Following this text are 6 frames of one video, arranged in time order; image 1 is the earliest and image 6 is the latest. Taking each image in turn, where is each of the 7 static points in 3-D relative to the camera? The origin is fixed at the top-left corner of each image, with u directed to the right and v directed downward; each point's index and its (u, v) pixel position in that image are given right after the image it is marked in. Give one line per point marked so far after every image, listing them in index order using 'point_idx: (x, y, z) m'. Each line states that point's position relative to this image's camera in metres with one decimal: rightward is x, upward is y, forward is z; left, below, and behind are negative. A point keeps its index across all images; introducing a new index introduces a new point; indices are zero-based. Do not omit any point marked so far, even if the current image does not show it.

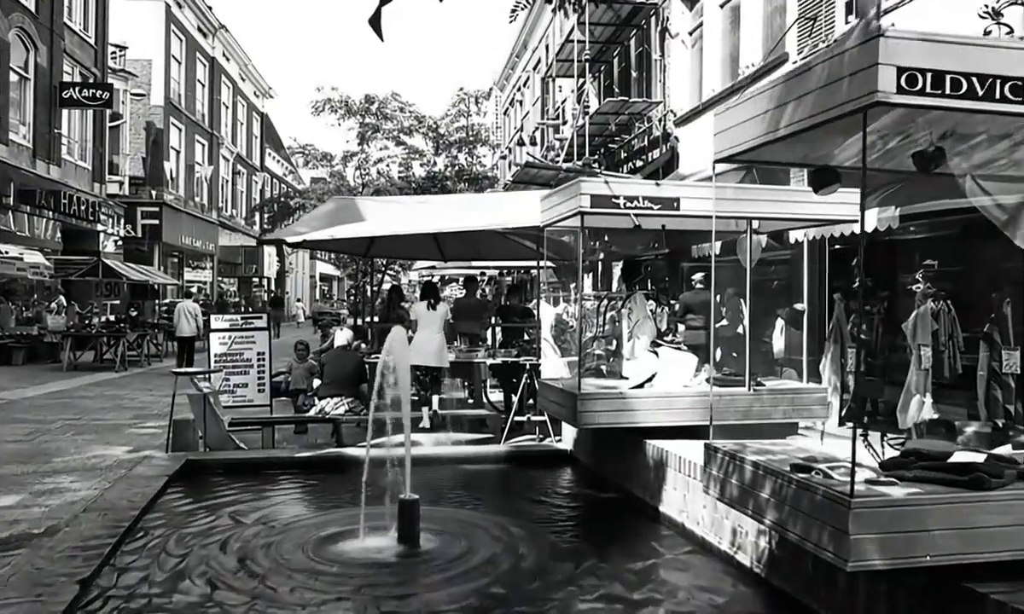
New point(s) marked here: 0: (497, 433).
0: (-0.2, -1.5, +10.2) m
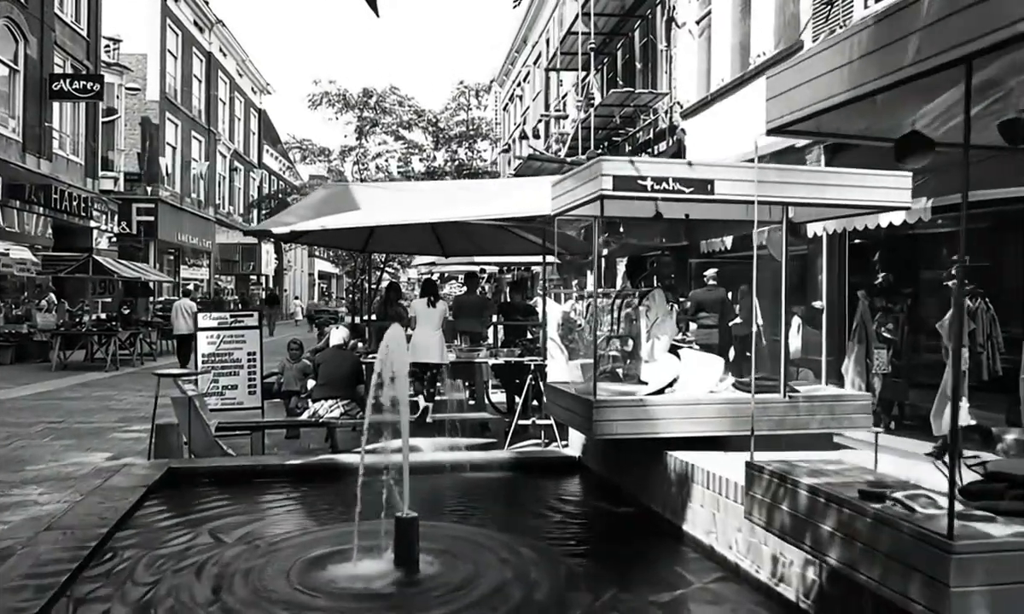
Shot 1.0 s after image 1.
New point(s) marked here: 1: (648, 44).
0: (-0.1, -1.4, +9.7) m
1: (+3.0, +5.8, +19.6) m
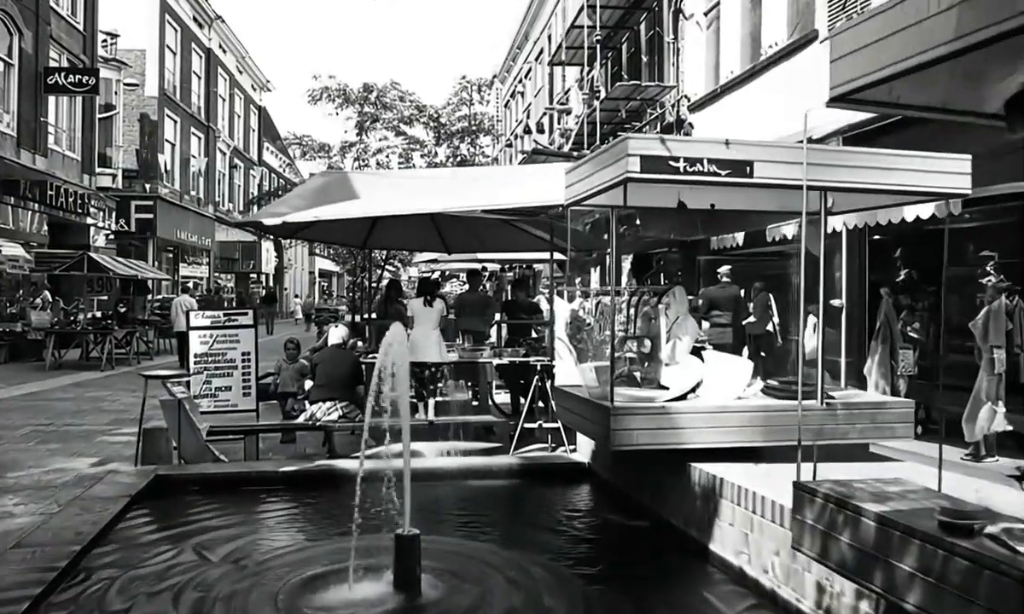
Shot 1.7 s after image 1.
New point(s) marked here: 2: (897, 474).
0: (-0.1, -1.4, +9.3) m
1: (+3.1, +5.9, +19.2) m
2: (+1.9, -0.9, +4.4) m
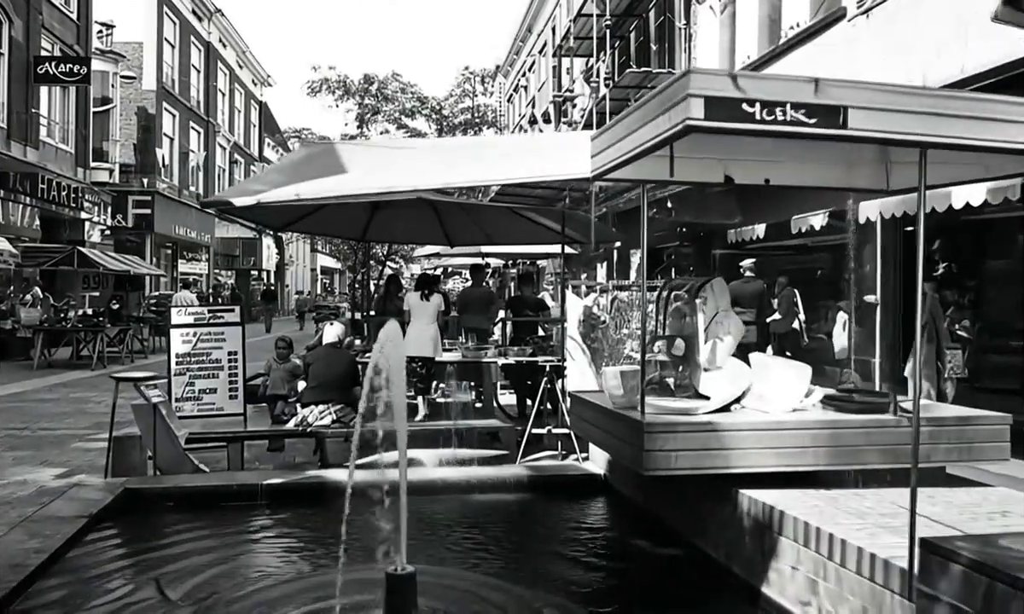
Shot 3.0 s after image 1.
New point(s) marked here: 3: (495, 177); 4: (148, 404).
0: (0.0, -1.4, +8.6) m
1: (+3.2, +5.9, +18.5) m
2: (+2.0, -0.8, +3.7) m
3: (-0.1, +0.8, +5.9) m
4: (-2.8, -0.8, +6.9) m
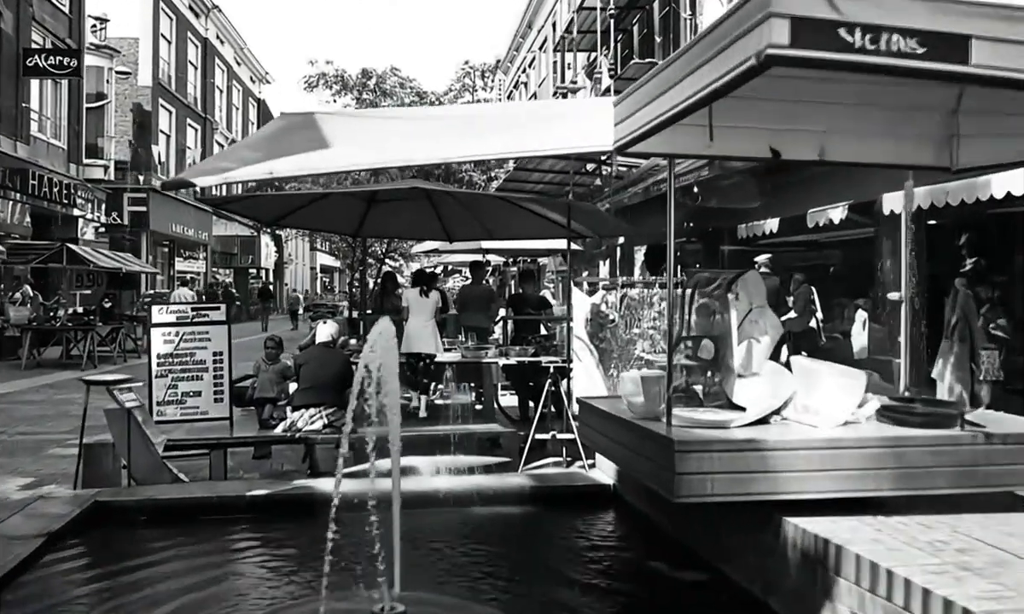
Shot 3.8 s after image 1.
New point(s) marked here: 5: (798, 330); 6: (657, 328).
0: (0.0, -1.4, +8.1) m
1: (+3.2, +5.9, +17.9) m
2: (+2.0, -0.8, +3.2) m
3: (-0.1, +0.8, +5.4) m
4: (-2.8, -0.7, +6.4) m
5: (+3.0, -0.2, +9.4) m
6: (+1.4, -0.2, +8.6) m
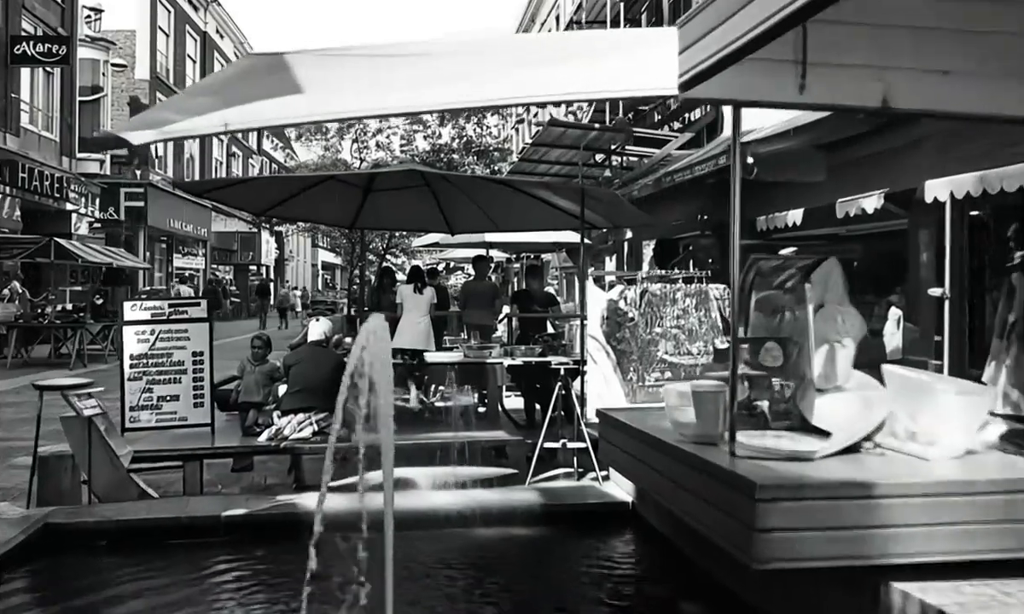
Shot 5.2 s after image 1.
0: (+0.1, -1.3, +7.4) m
1: (+3.3, +6.0, +17.2) m
2: (+2.1, -0.8, +2.5) m
3: (-0.1, +0.9, +4.7) m
4: (-2.7, -0.7, +5.7) m
5: (+3.1, -0.2, +8.6) m
6: (+1.5, -0.2, +7.9) m
